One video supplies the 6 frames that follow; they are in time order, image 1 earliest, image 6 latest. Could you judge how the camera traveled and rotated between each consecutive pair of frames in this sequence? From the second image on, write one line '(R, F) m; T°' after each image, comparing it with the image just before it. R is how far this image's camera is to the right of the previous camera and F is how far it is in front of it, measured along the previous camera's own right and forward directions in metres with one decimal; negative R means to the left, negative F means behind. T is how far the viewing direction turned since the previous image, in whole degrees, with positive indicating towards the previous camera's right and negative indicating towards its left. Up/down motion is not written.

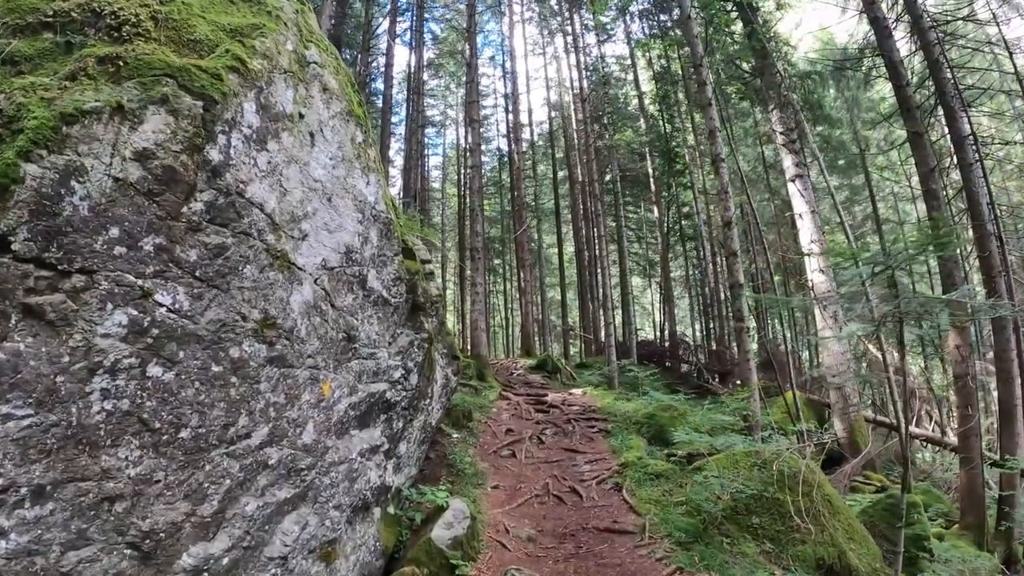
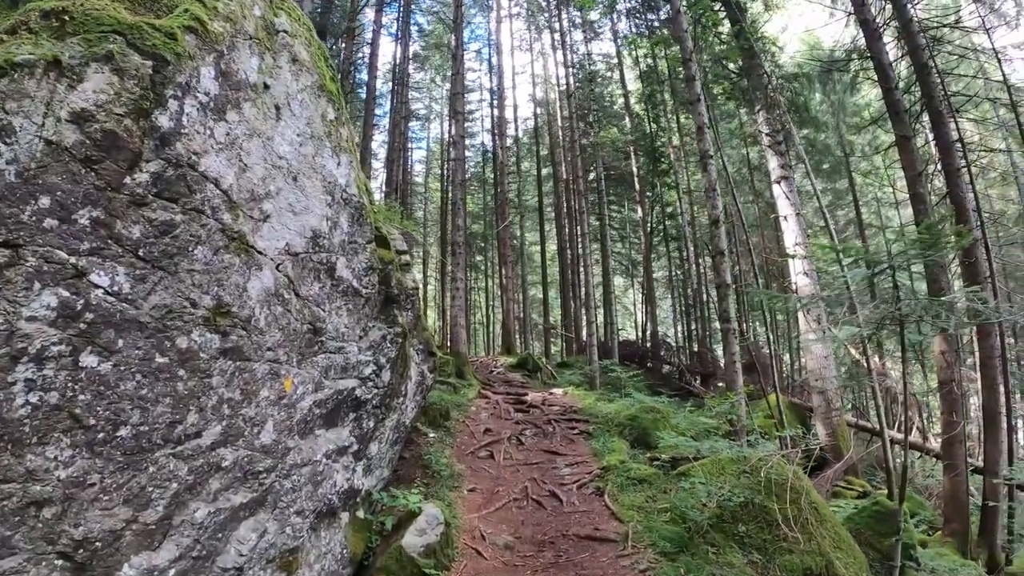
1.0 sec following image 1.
(0.0, +0.4) m; +2°
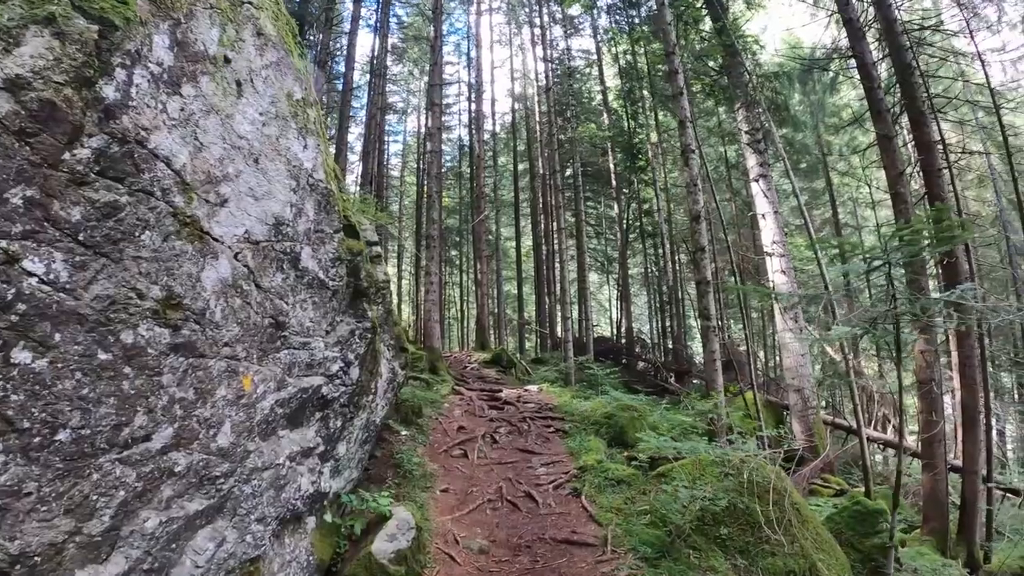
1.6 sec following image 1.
(0.0, +0.3) m; +3°
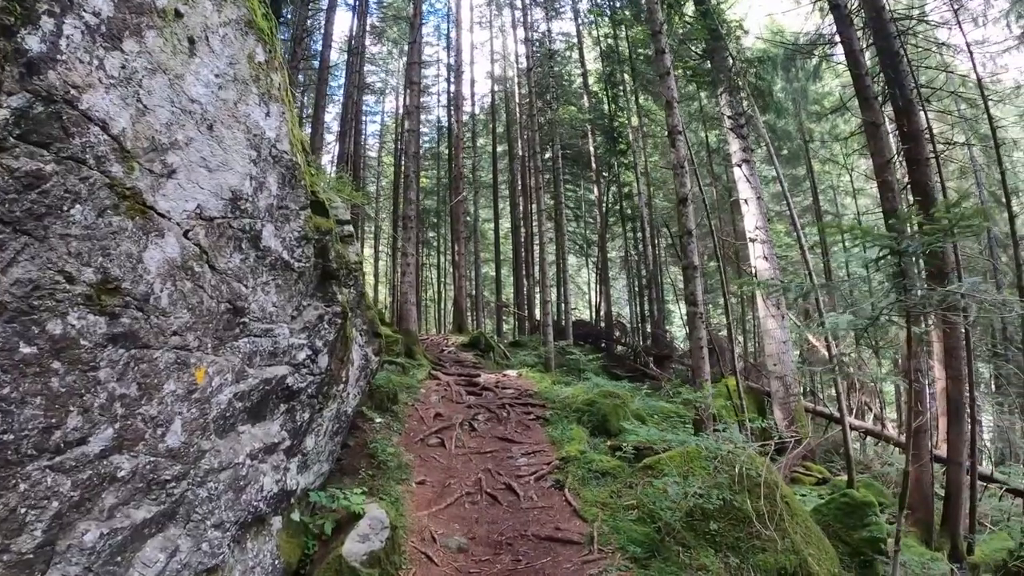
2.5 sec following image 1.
(0.0, +0.3) m; +2°
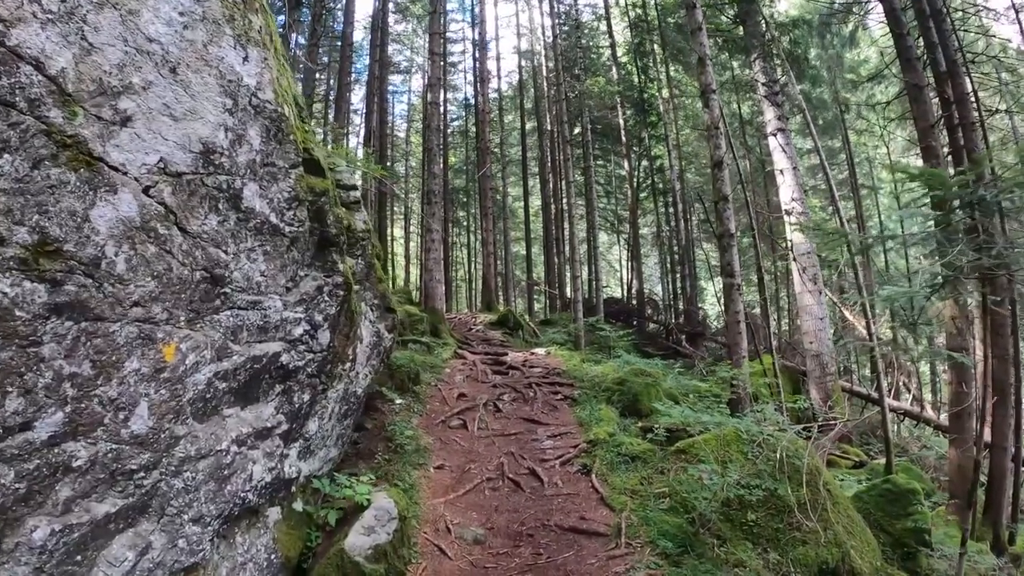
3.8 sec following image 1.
(+0.1, +0.6) m; -3°
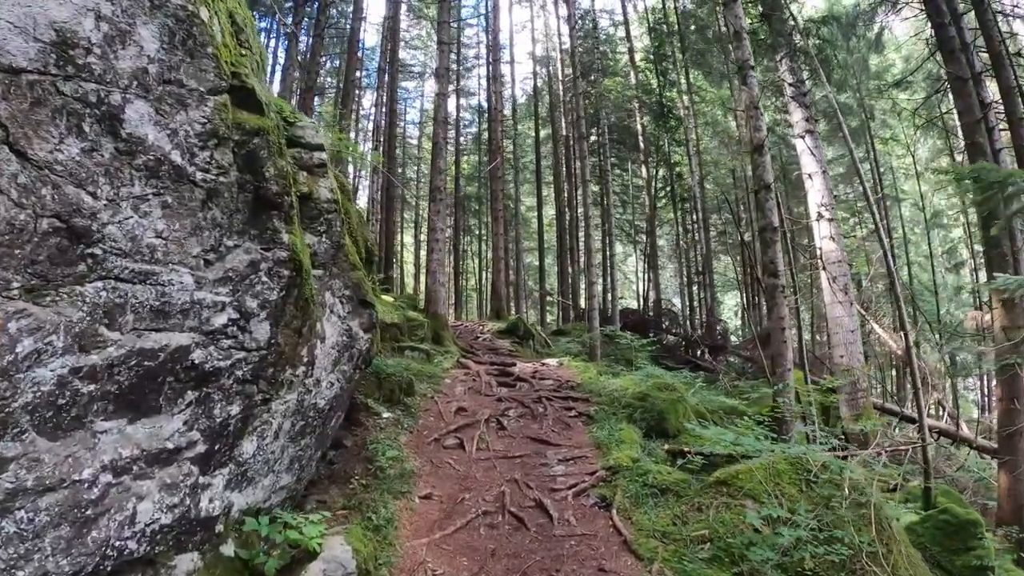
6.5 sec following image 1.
(+0.1, +1.1) m; -1°
